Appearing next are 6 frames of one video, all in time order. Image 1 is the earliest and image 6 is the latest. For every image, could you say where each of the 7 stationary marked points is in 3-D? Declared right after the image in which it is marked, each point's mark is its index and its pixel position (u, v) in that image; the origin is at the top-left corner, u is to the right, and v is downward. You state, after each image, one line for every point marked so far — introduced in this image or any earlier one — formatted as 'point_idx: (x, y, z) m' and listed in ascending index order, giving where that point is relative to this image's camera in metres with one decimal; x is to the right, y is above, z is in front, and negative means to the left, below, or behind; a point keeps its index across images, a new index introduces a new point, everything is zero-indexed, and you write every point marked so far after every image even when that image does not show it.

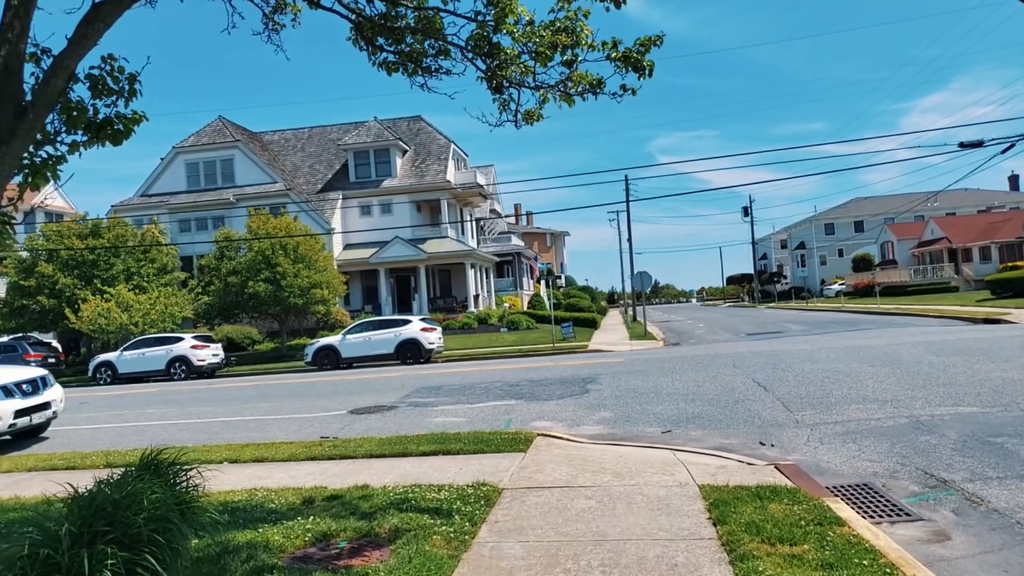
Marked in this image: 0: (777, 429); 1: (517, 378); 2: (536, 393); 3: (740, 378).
0: (+3.0, -1.6, +10.2) m
1: (+0.1, -1.7, +17.2) m
2: (+0.4, -1.7, +15.1) m
3: (+3.7, -1.5, +14.7) m
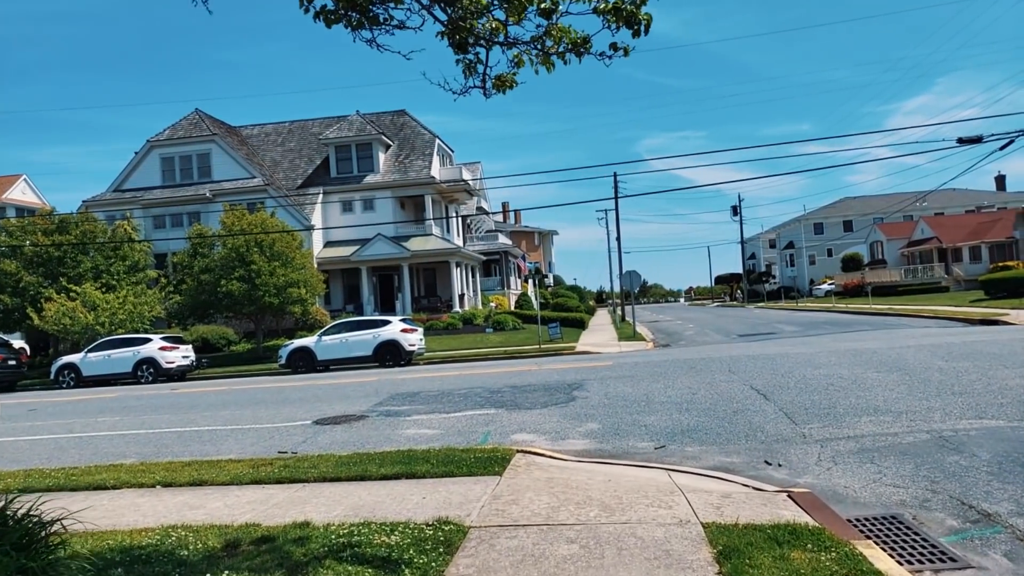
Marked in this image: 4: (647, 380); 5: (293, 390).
0: (+2.7, -1.6, +9.1) m
1: (-0.2, -1.7, +16.1) m
2: (+0.1, -1.7, +14.0) m
3: (+3.4, -1.5, +13.6) m
4: (+2.2, -1.5, +14.9) m
5: (-4.3, -2.0, +18.0) m
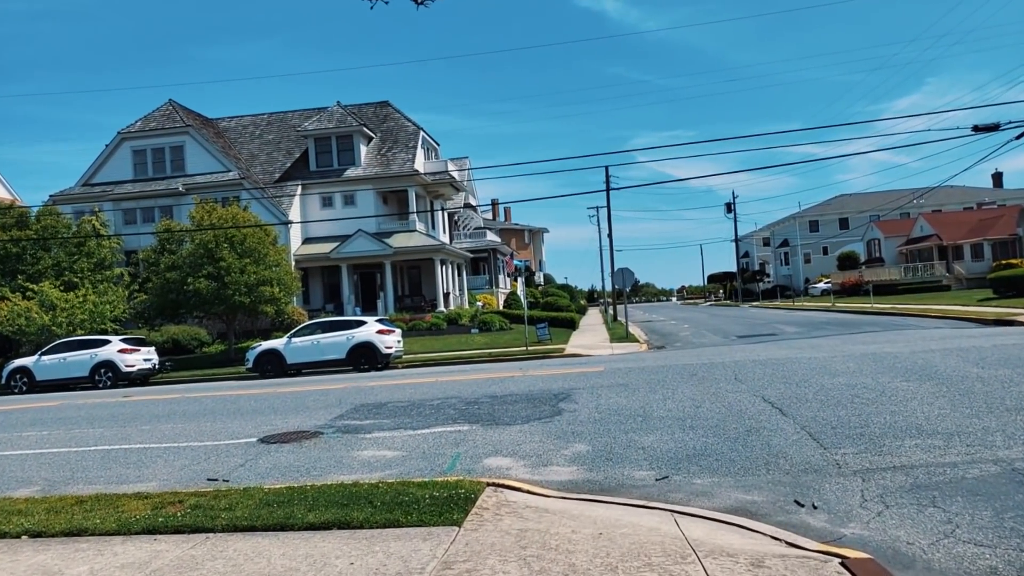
0: (+2.5, -1.6, +7.4) m
1: (-0.5, -1.7, +14.4) m
2: (-0.2, -1.7, +12.2) m
3: (+3.1, -1.4, +11.9) m
4: (+1.9, -1.5, +13.2) m
5: (-4.7, -2.0, +16.2) m
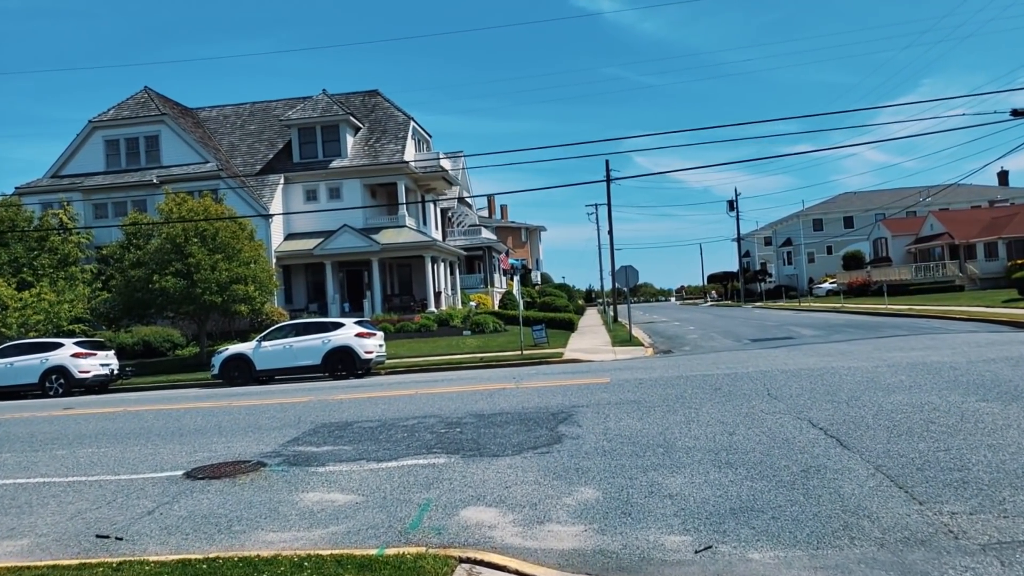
0: (+2.3, -1.5, +5.2) m
1: (-0.7, -1.6, +12.1) m
2: (-0.3, -1.7, +10.0) m
3: (+2.9, -1.4, +9.6) m
4: (+1.8, -1.4, +10.9) m
5: (-4.8, -1.9, +13.9) m
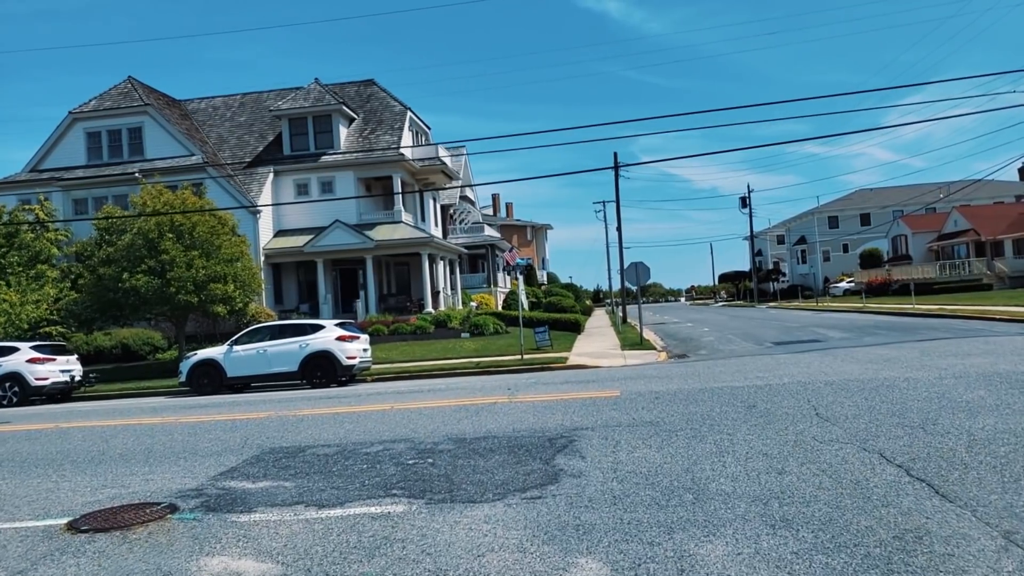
0: (+2.2, -1.5, +3.0) m
1: (-0.8, -1.6, +10.0) m
2: (-0.5, -1.6, +7.8) m
3: (+2.8, -1.3, +7.4) m
4: (+1.6, -1.4, +8.7) m
5: (-4.9, -1.9, +11.8) m
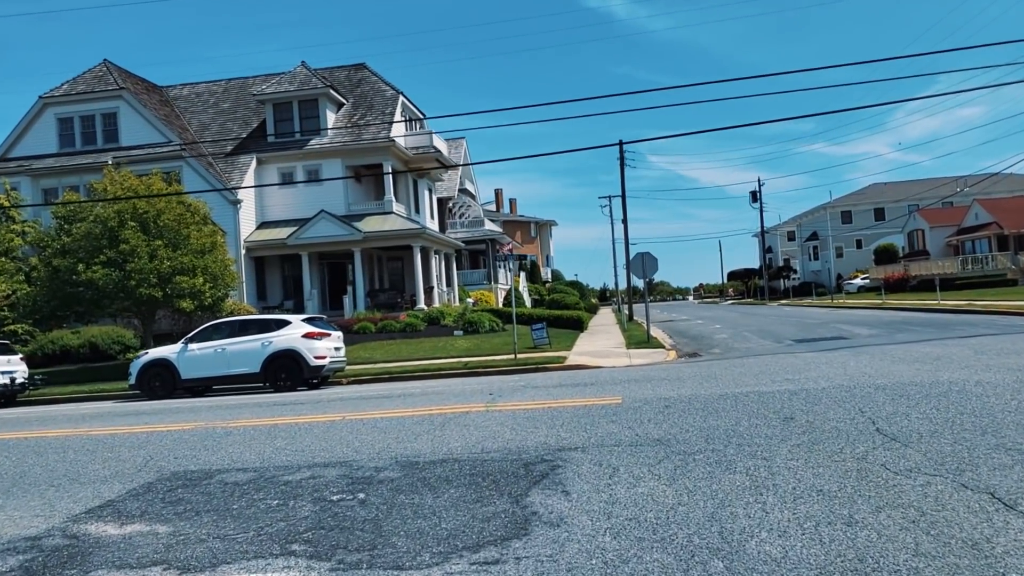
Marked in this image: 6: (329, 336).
0: (+1.8, -1.3, +0.7) m
1: (-1.1, -1.4, +7.8) m
2: (-0.8, -1.4, +5.6) m
3: (+2.5, -1.2, +5.2) m
4: (+1.4, -1.2, +6.5) m
5: (-5.2, -1.7, +9.6) m
6: (-3.6, -0.9, +17.8) m
